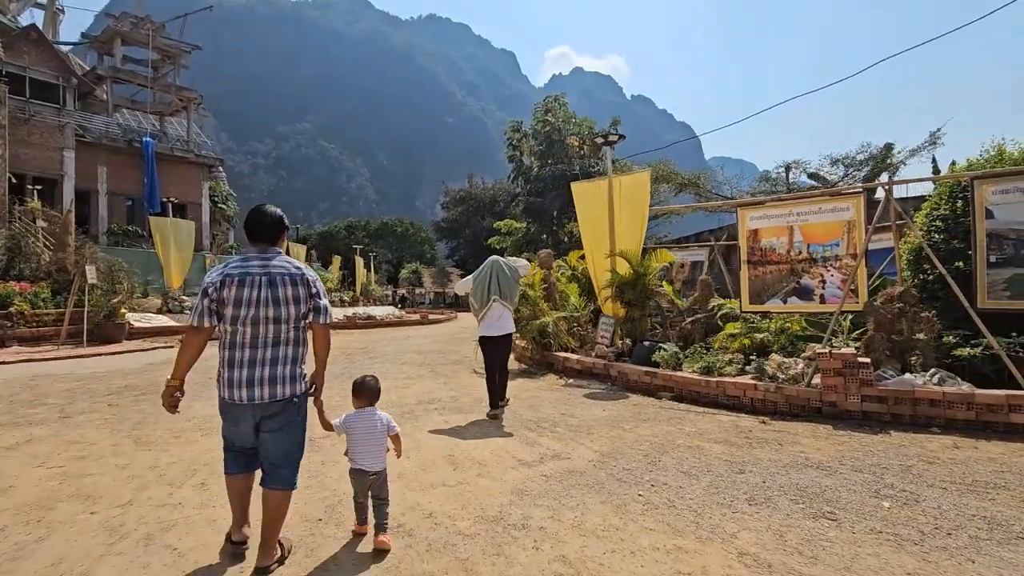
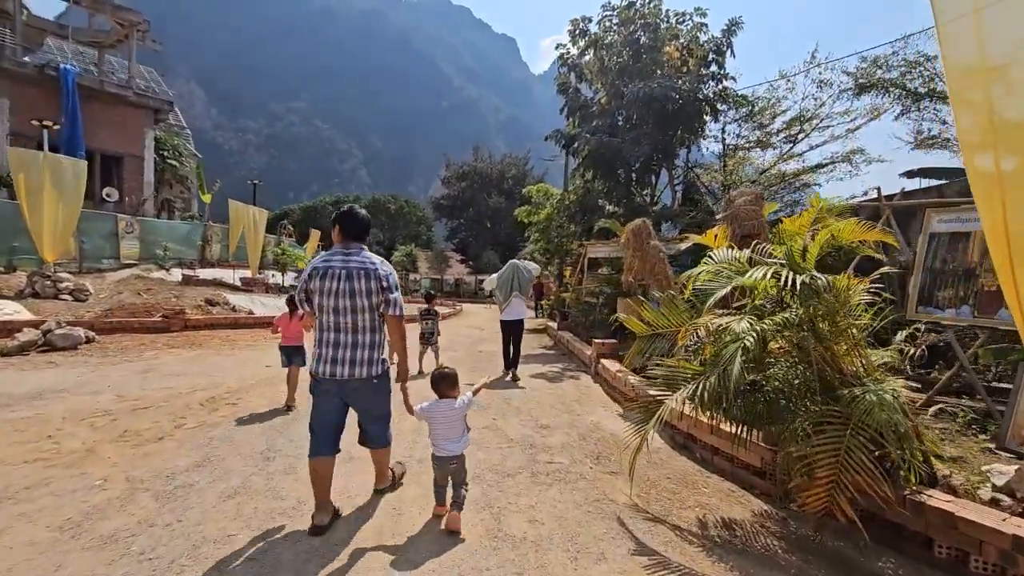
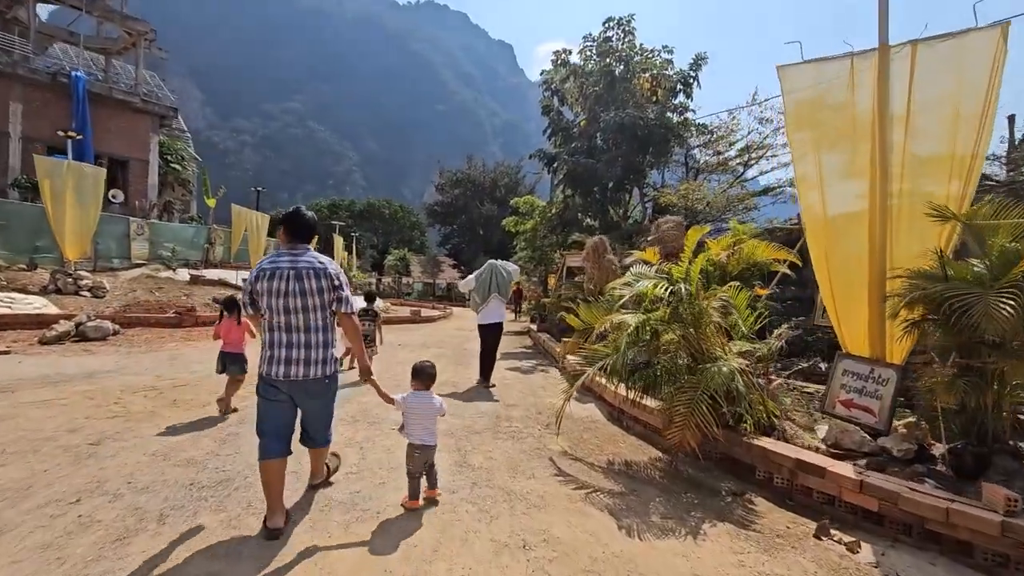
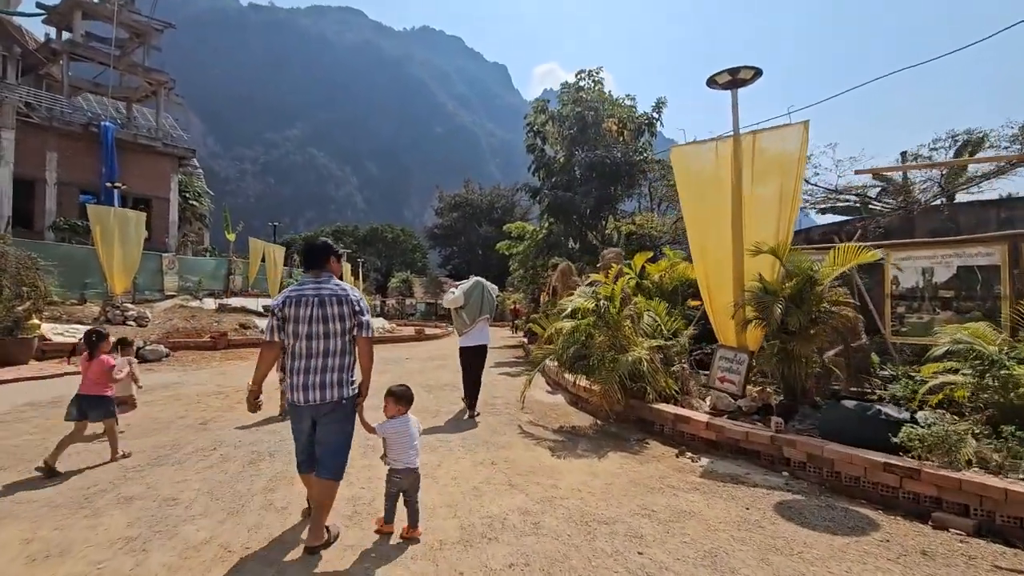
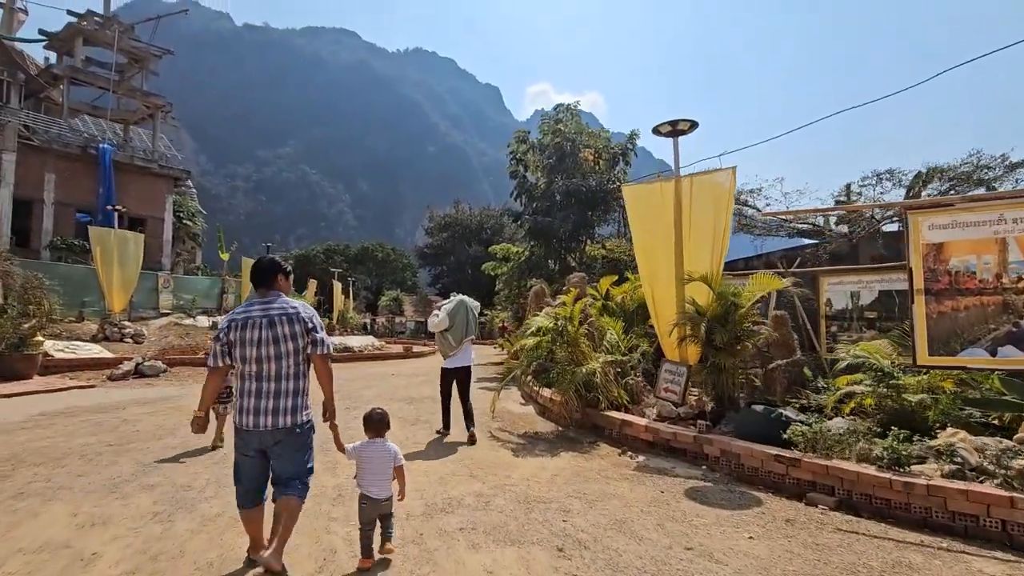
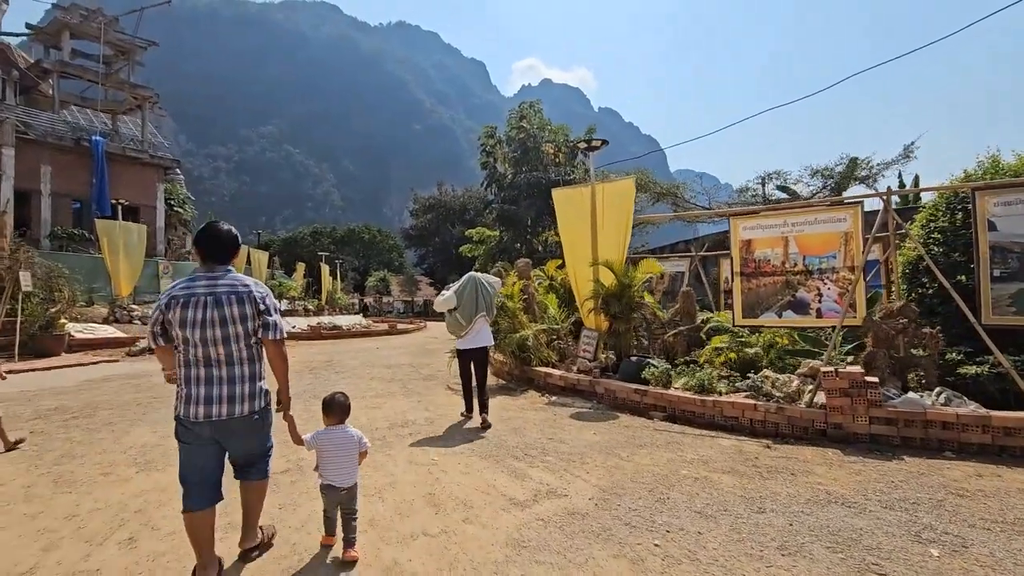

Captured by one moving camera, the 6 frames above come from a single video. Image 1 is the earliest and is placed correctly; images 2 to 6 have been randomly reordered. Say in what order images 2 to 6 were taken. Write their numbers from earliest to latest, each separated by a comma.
6, 5, 4, 3, 2
